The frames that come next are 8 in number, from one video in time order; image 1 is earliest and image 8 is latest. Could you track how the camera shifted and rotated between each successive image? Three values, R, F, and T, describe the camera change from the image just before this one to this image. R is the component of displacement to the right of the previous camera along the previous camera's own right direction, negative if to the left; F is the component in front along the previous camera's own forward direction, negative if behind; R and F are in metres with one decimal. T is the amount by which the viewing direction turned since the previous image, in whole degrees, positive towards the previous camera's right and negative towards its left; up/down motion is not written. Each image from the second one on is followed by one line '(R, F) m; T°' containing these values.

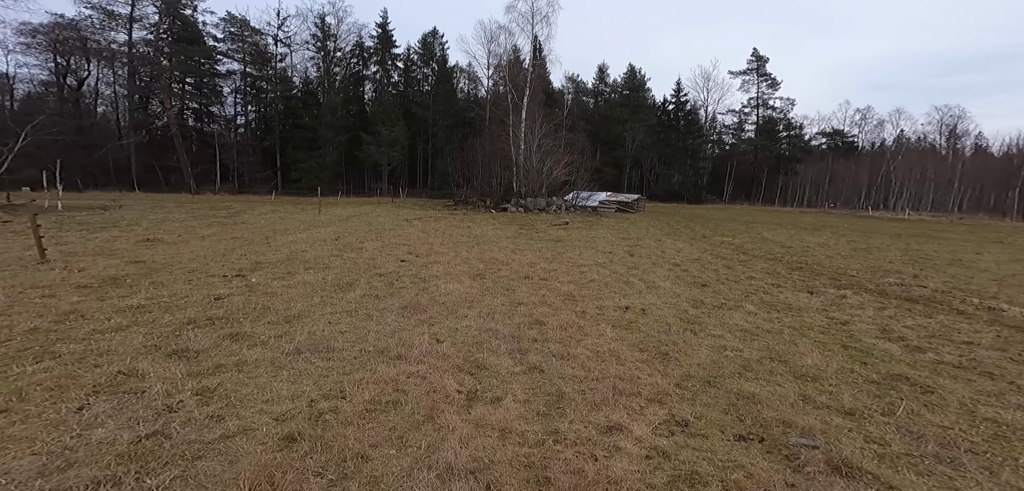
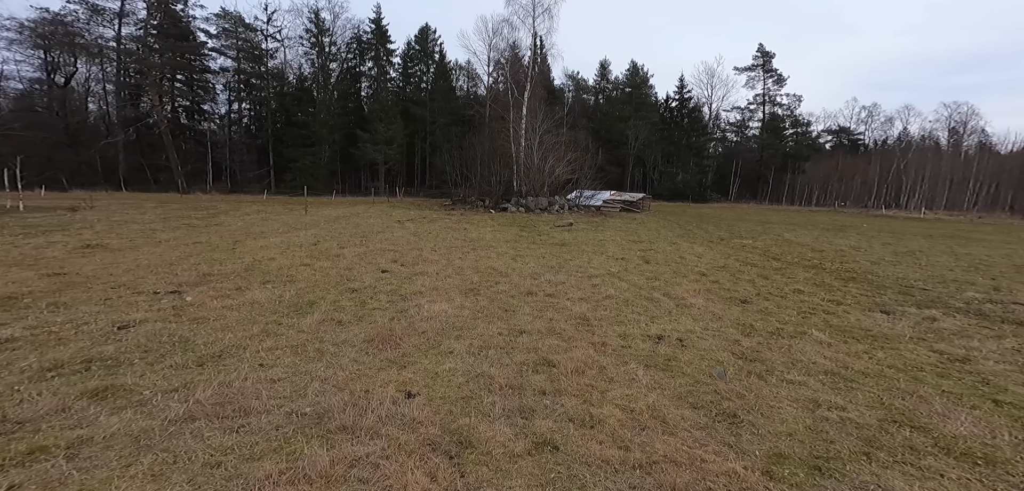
(0.0, +1.4) m; 0°
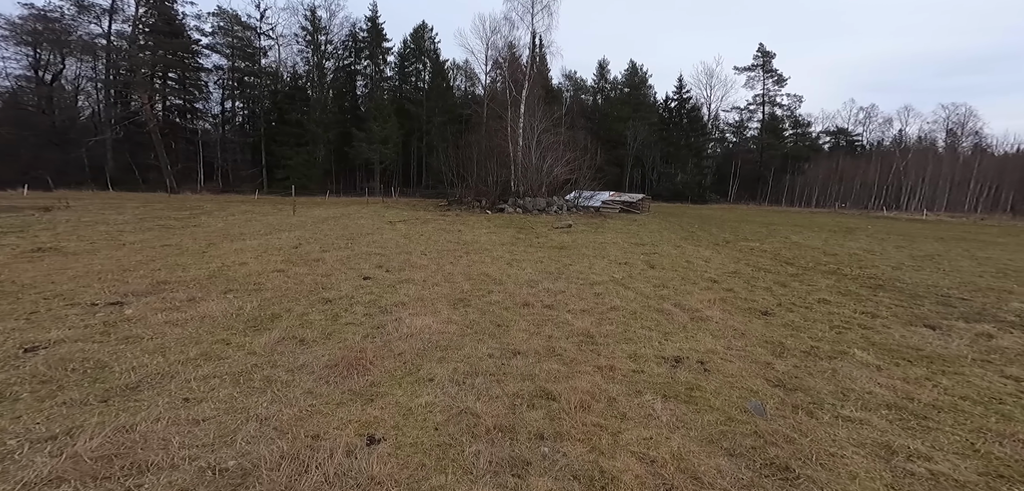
(0.0, +0.7) m; 0°
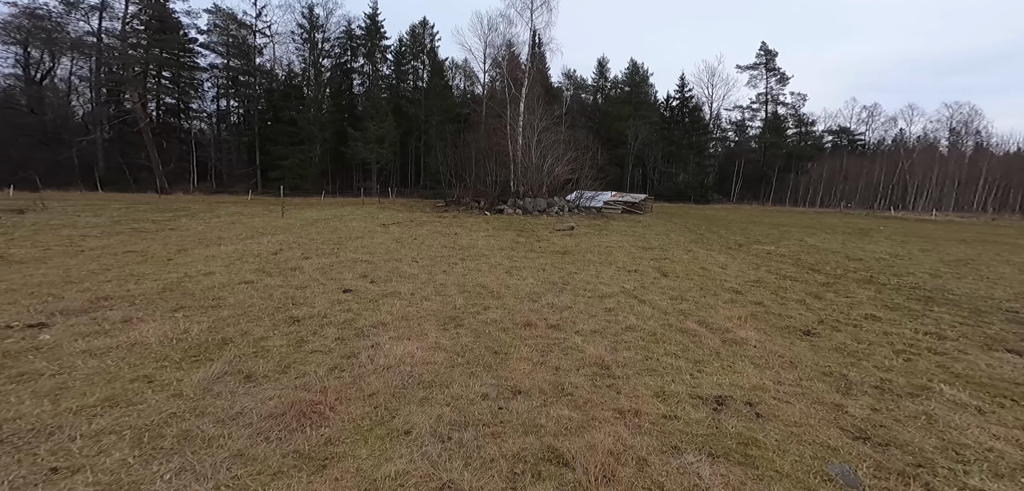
(0.0, +0.9) m; 0°
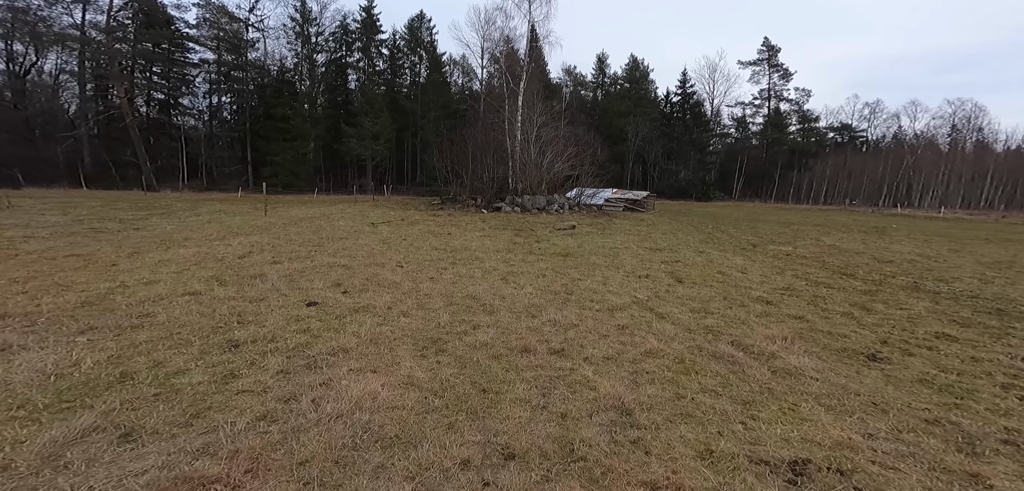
(0.0, +1.0) m; 0°
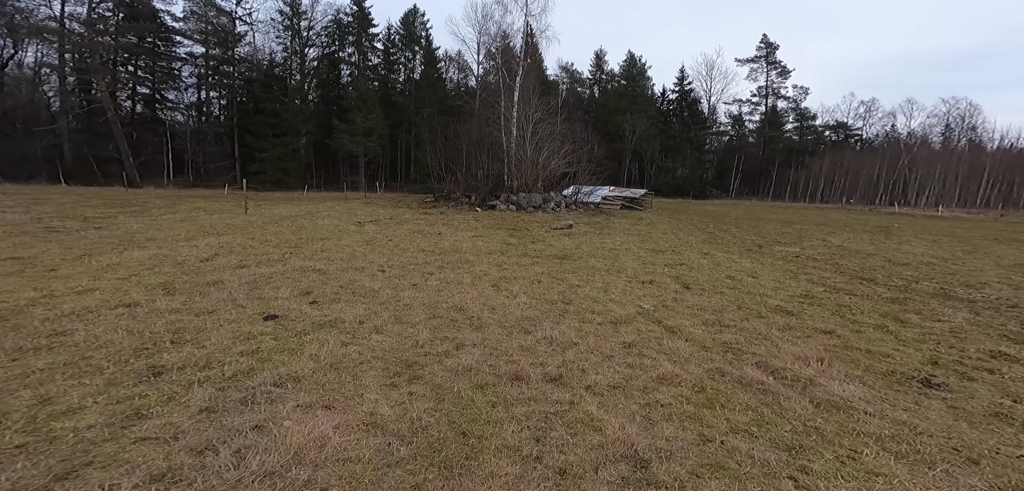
(0.0, +0.7) m; +1°
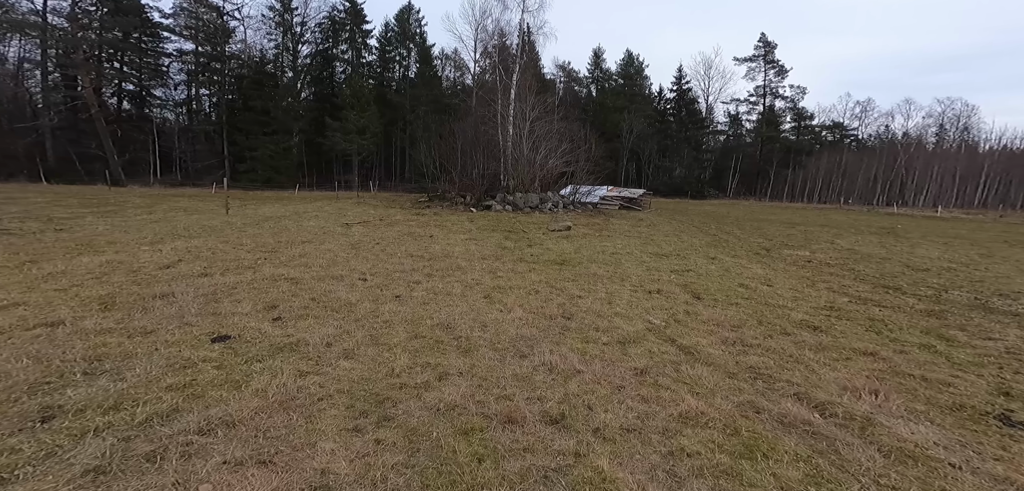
(0.0, +0.7) m; +1°
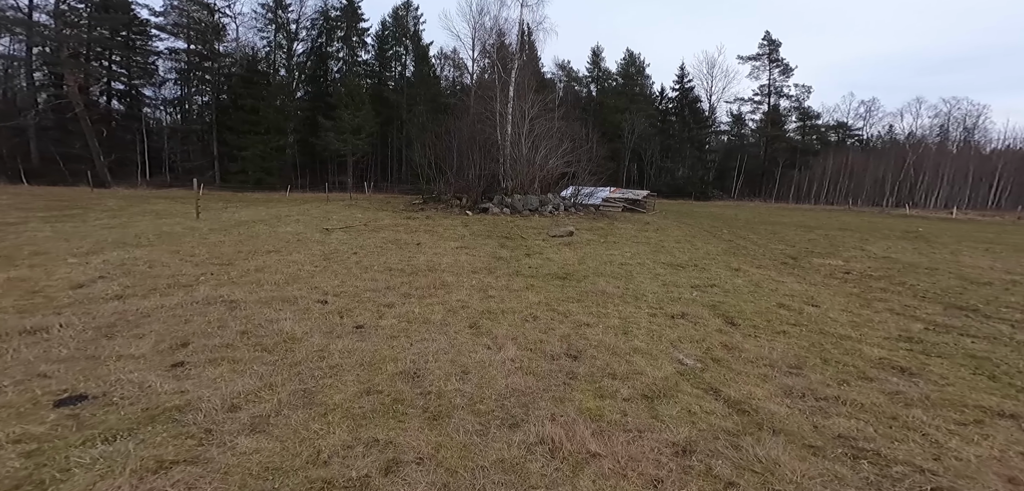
(+0.1, +1.3) m; 0°
